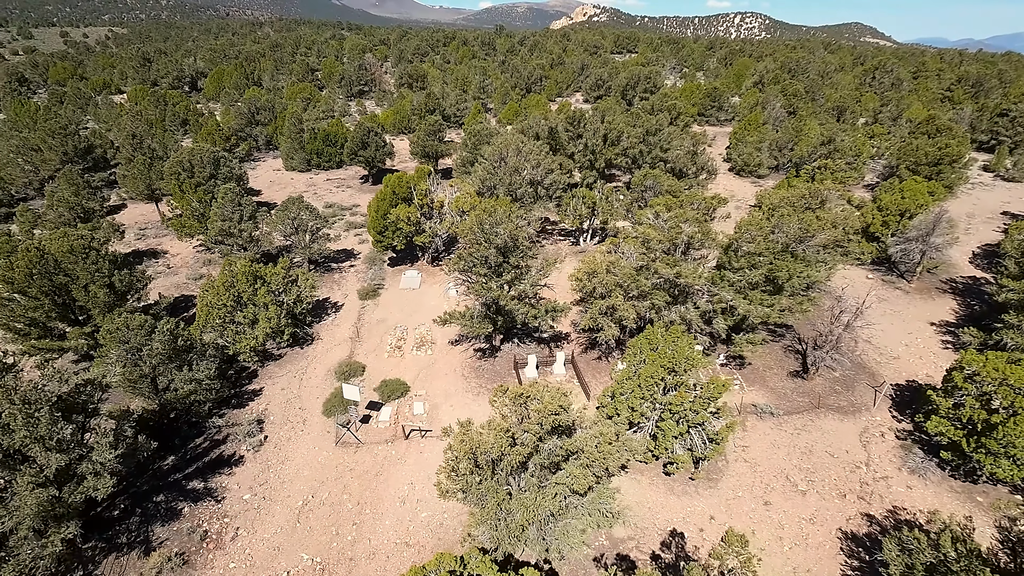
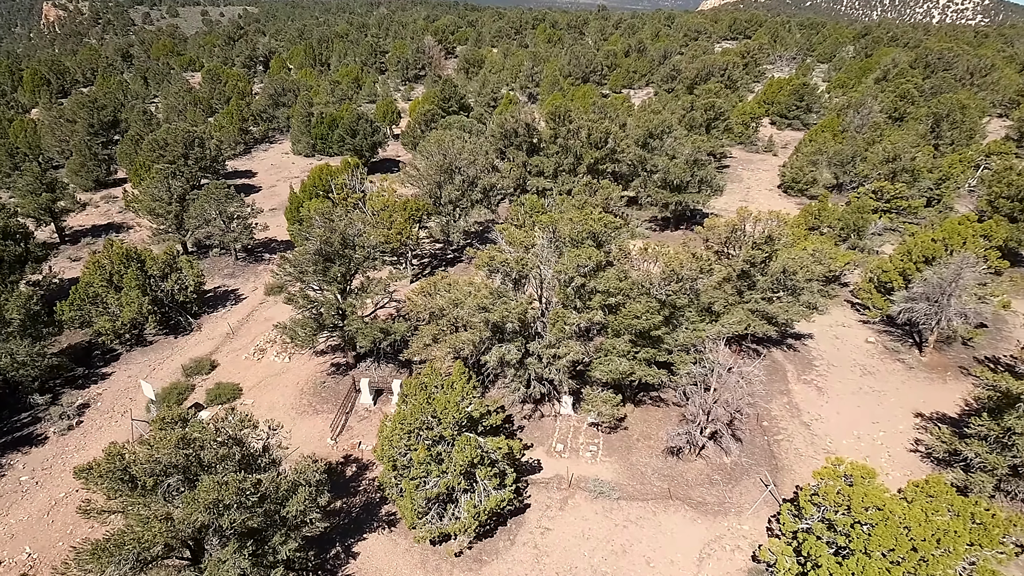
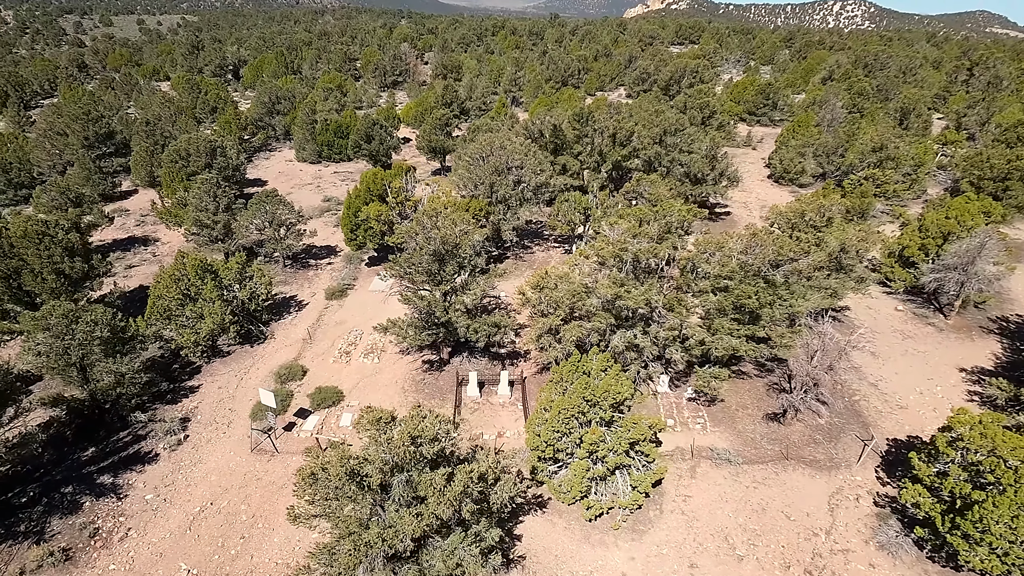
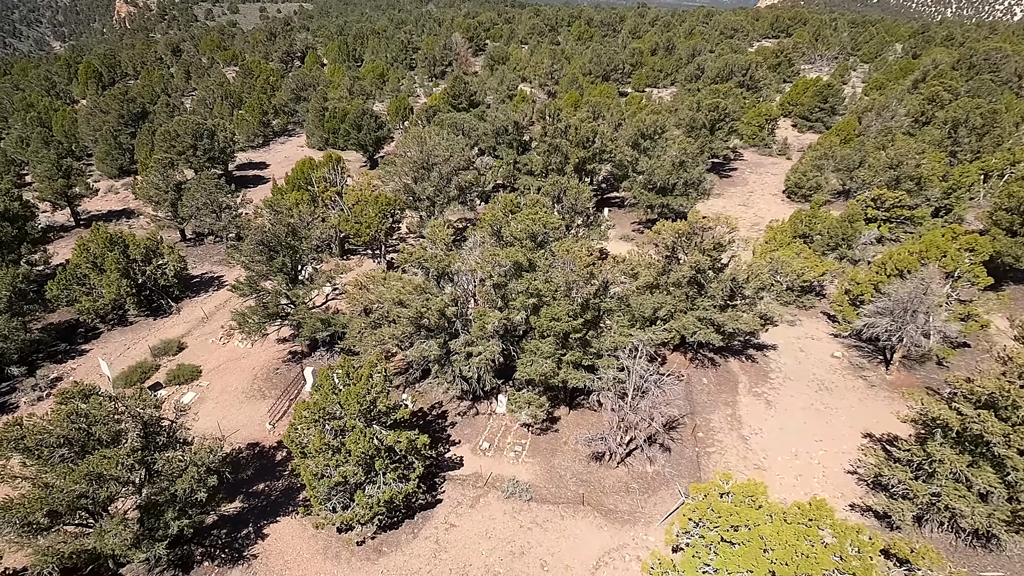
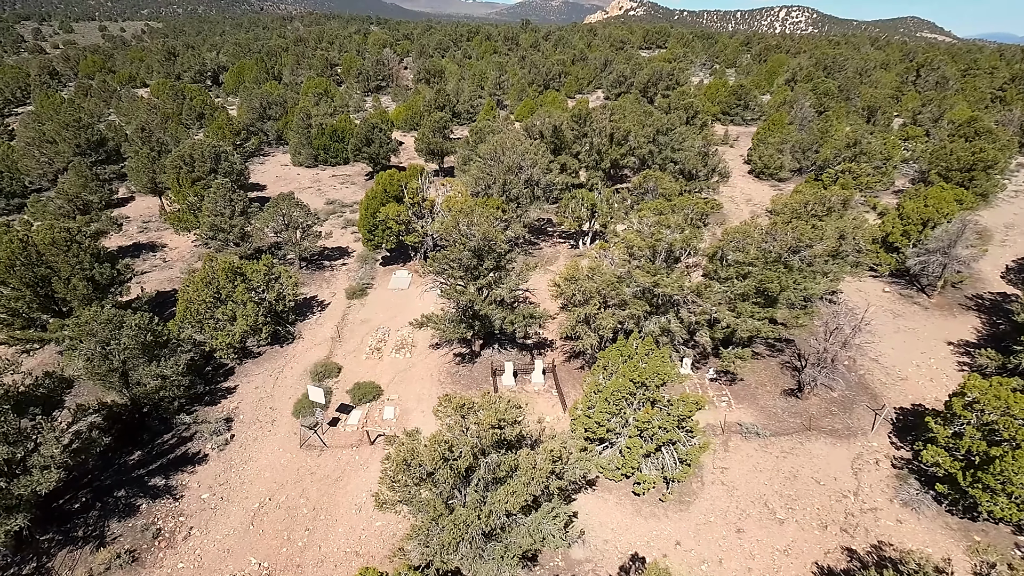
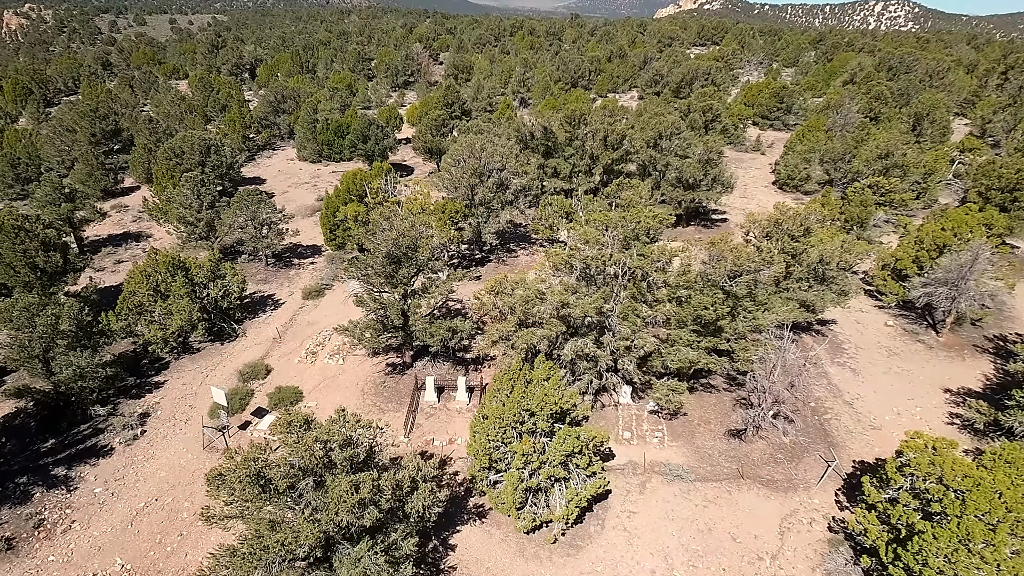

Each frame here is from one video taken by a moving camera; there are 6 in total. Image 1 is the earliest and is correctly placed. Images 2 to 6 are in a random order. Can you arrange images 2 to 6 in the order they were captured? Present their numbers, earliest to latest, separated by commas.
5, 3, 6, 2, 4
